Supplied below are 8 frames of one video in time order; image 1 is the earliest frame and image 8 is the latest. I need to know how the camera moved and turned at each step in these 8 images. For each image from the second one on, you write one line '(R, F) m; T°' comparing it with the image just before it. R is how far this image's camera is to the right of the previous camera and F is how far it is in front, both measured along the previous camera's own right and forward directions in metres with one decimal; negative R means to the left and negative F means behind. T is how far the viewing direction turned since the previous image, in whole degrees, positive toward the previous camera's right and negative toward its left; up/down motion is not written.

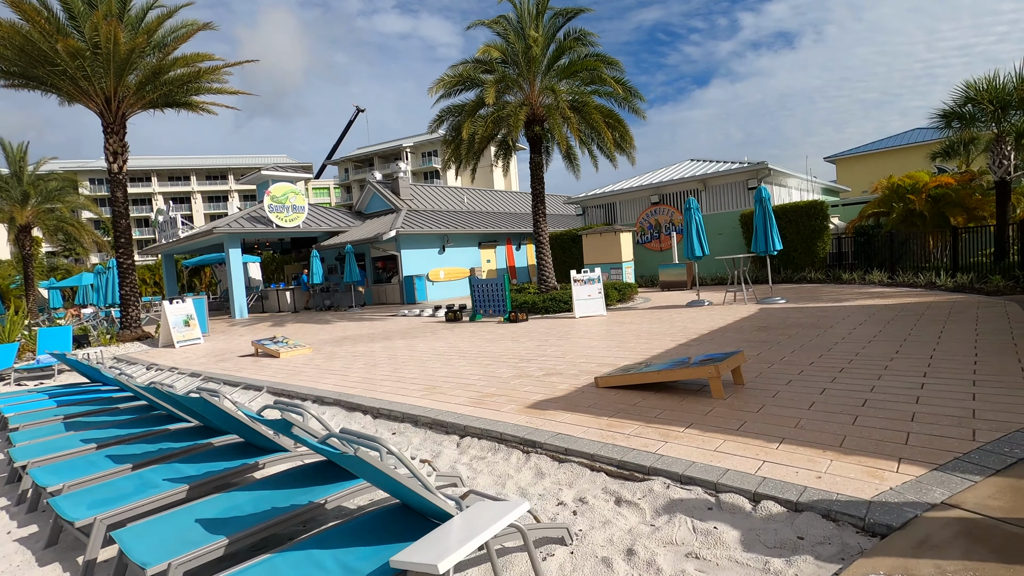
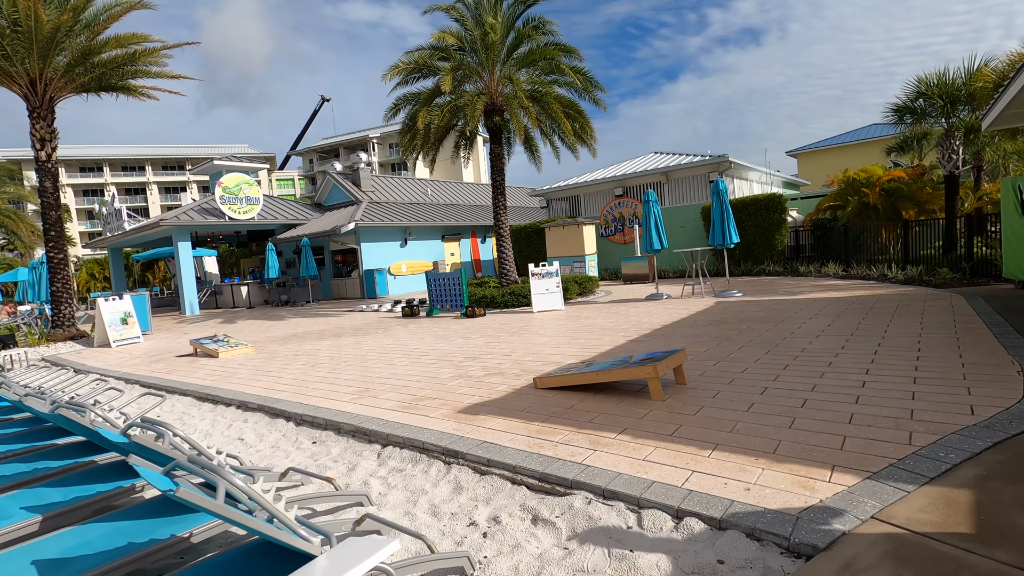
(+0.4, +0.3) m; +3°
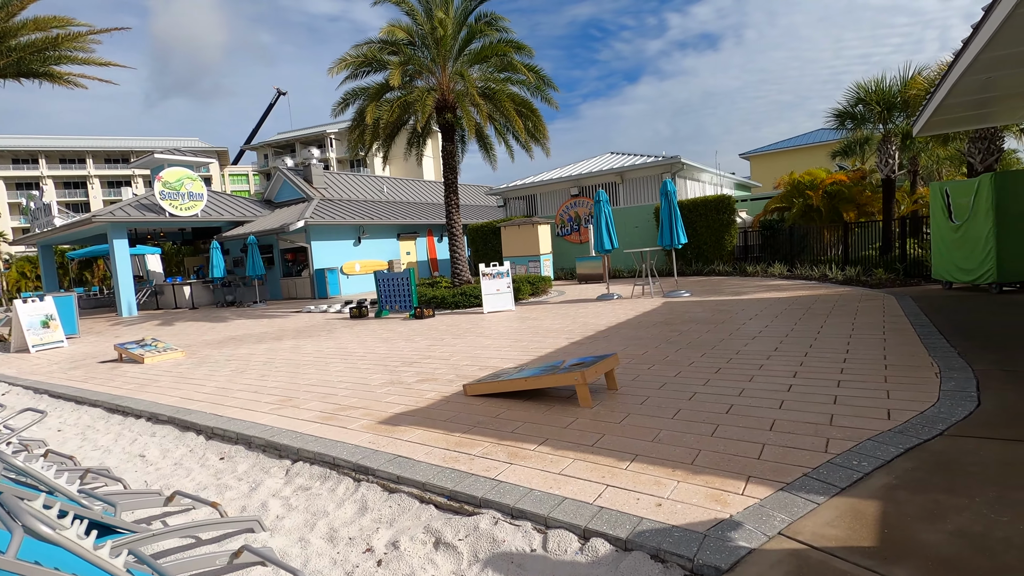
(+0.4, +0.2) m; +4°
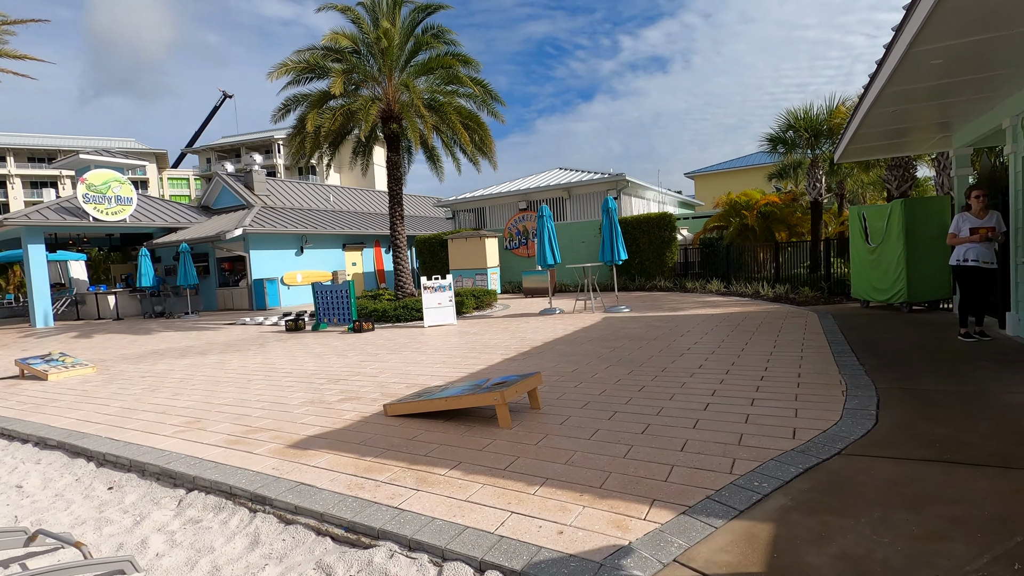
(+0.3, +0.1) m; +5°
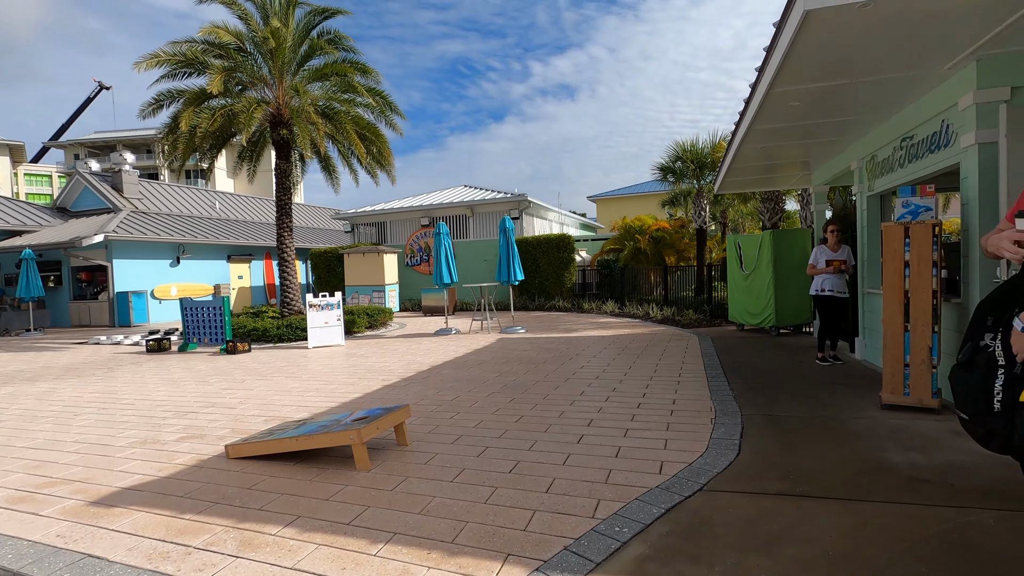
(+0.4, +0.3) m; +10°
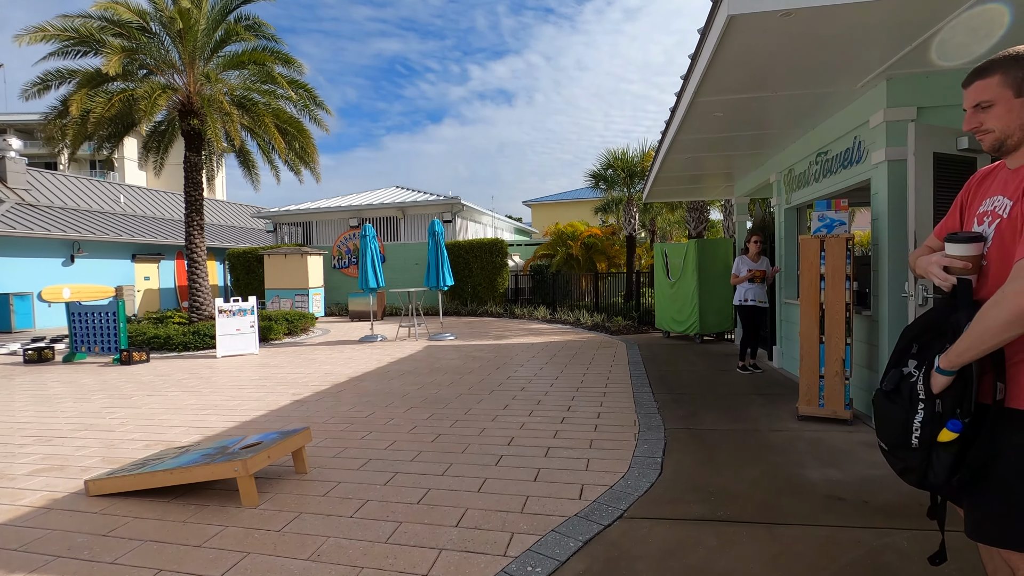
(+0.2, +0.3) m; +7°
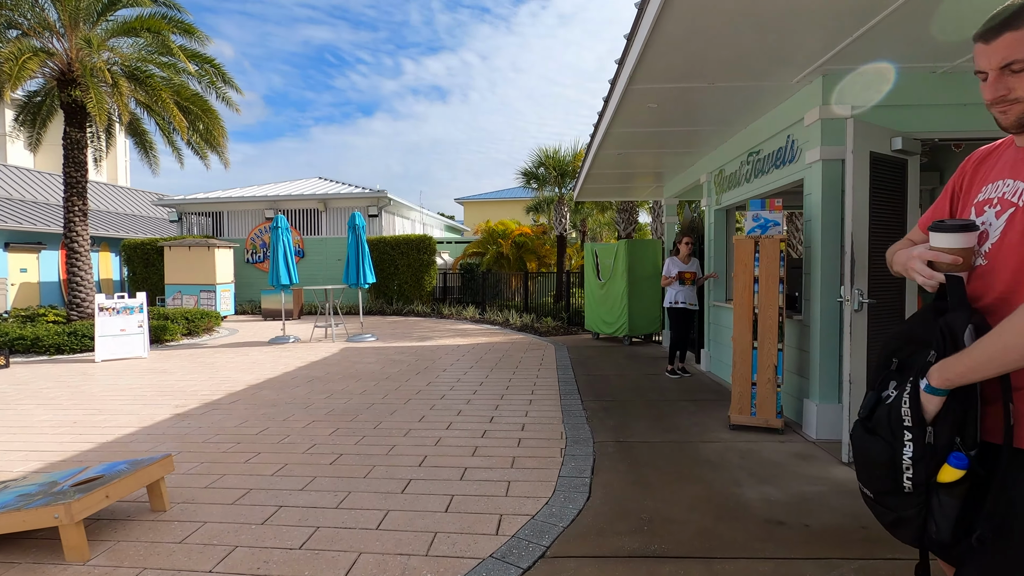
(+0.1, +0.5) m; +7°
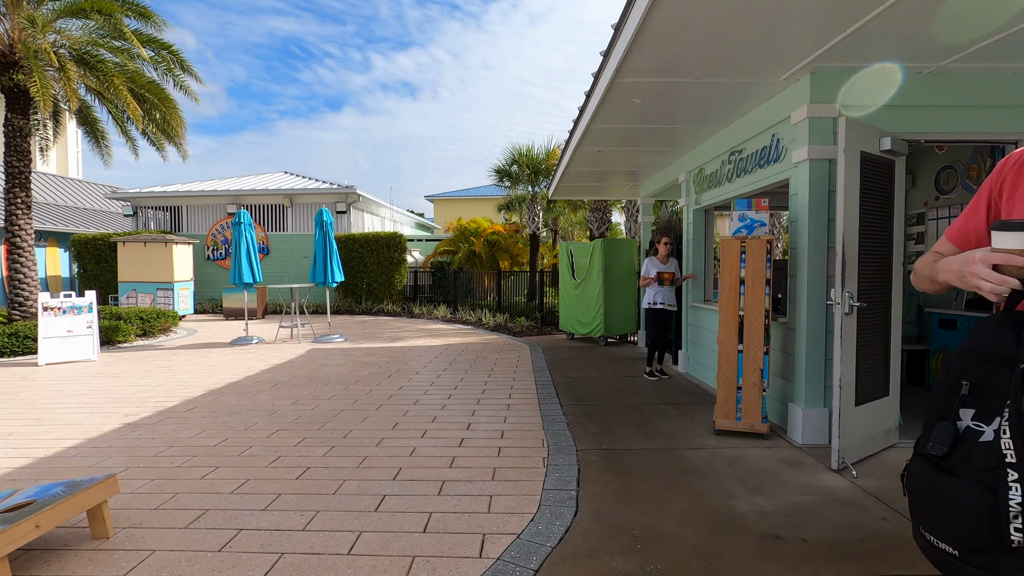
(-0.1, +0.2) m; +3°
